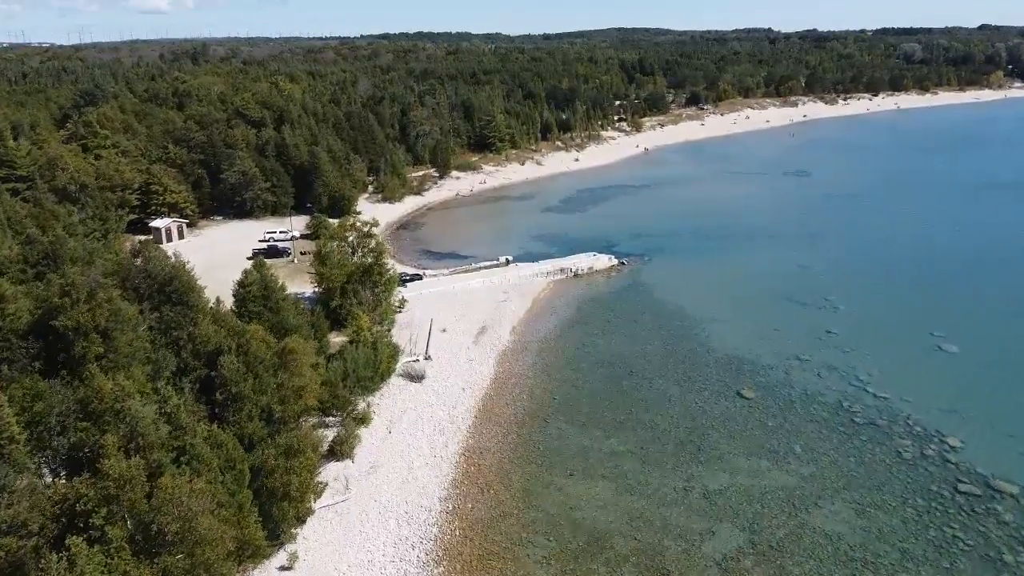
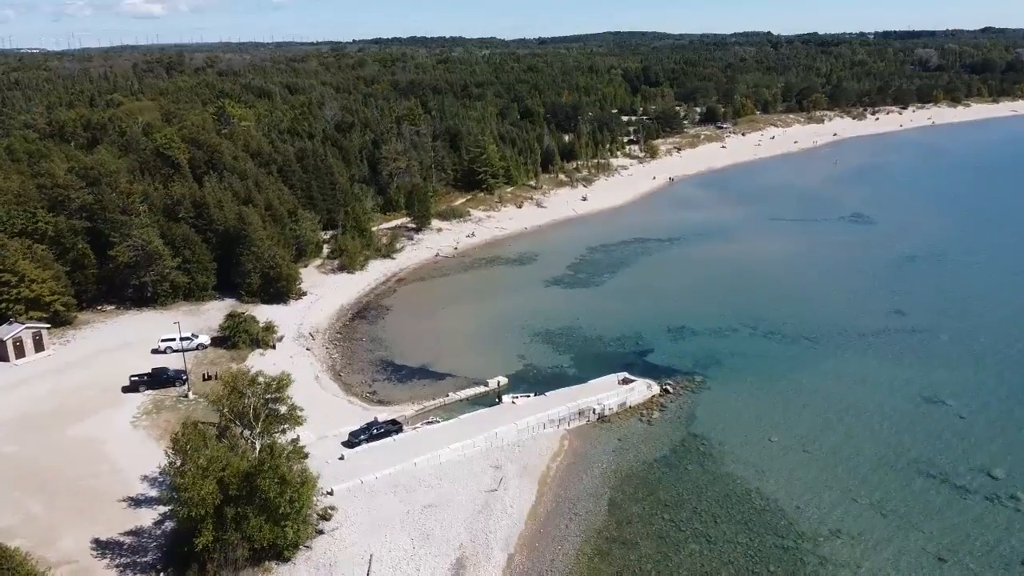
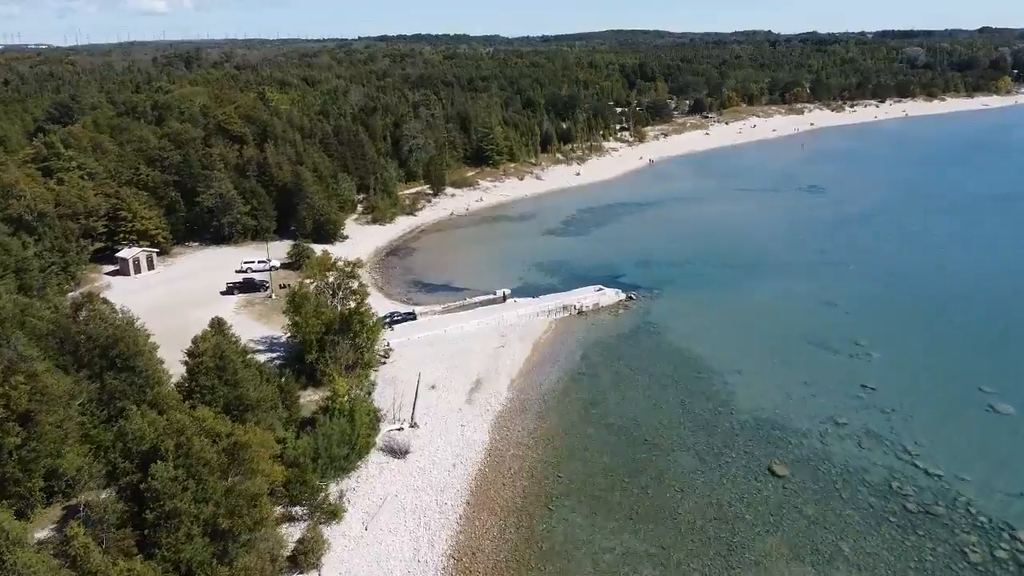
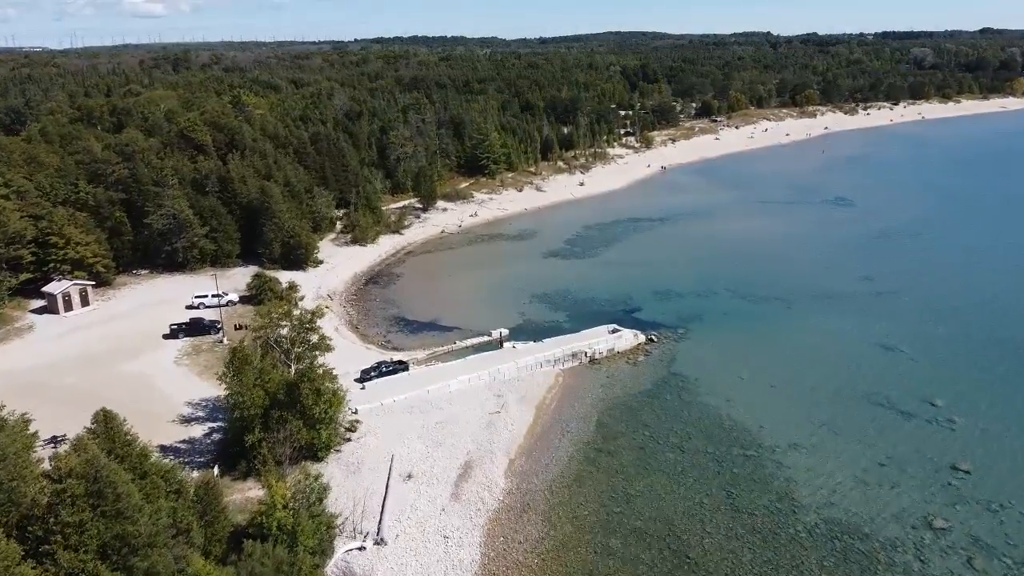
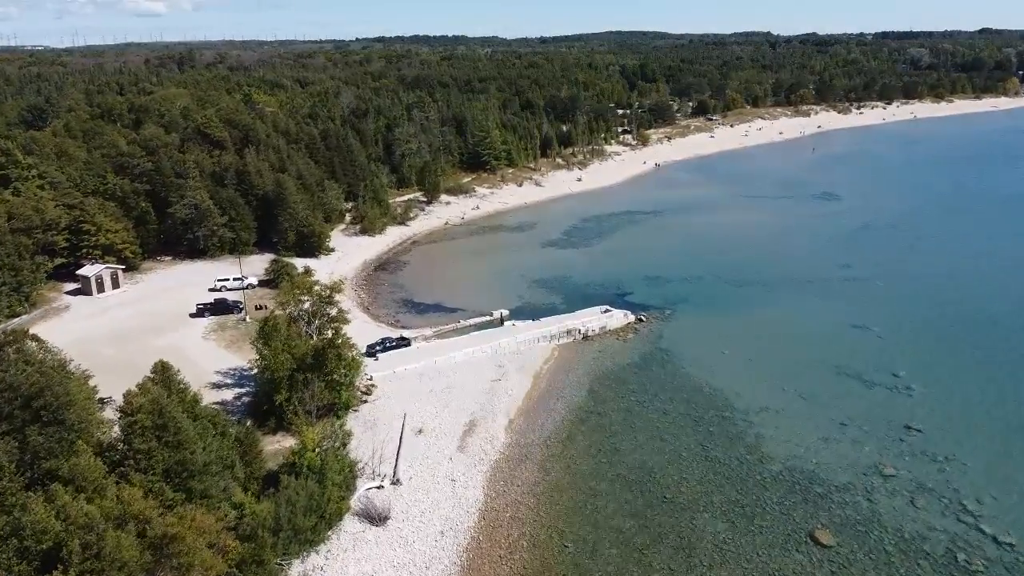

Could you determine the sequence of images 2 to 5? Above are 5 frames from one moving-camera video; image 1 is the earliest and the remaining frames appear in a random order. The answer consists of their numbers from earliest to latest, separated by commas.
3, 5, 4, 2
